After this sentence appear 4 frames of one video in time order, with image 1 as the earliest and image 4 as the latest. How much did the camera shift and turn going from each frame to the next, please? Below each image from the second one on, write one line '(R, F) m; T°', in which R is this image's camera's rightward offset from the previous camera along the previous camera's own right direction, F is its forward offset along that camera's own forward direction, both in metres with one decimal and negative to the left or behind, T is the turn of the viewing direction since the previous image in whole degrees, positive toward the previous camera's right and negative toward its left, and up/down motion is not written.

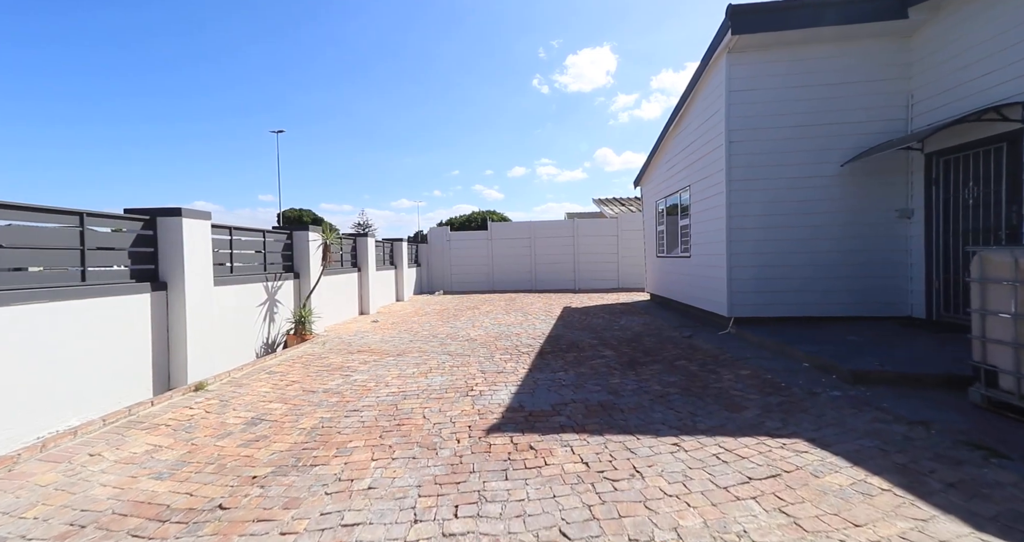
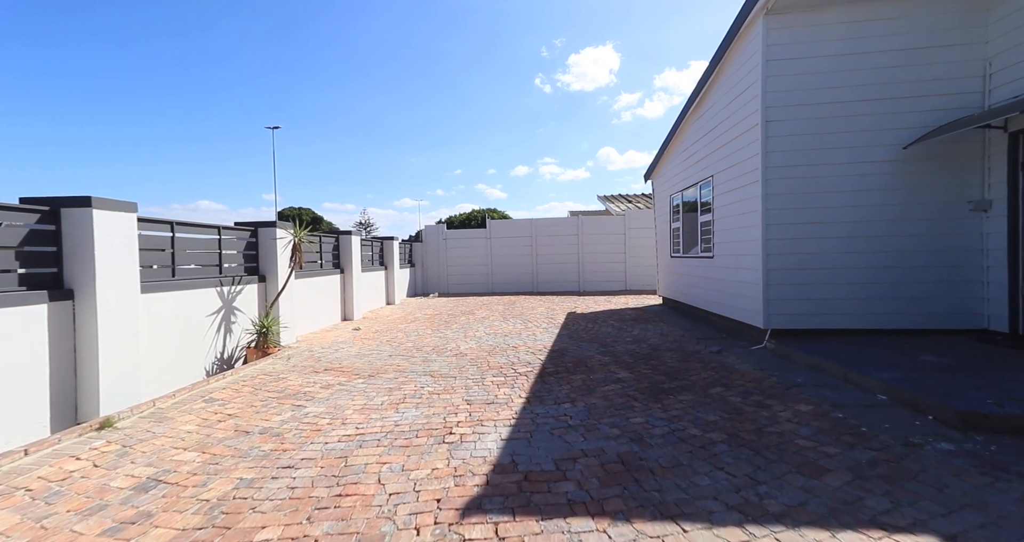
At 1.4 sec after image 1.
(+0.1, +1.0) m; 0°
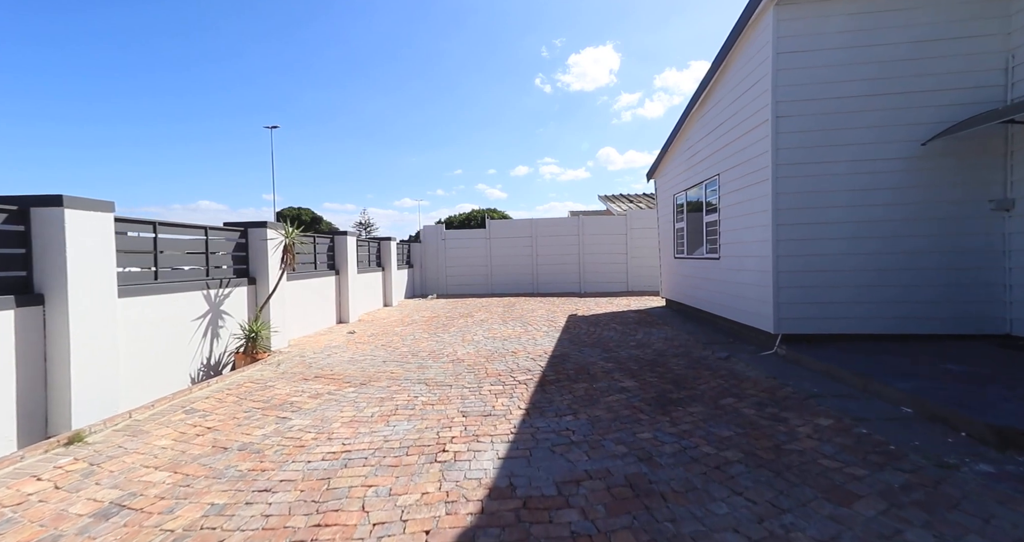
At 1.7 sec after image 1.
(0.0, +0.2) m; 0°
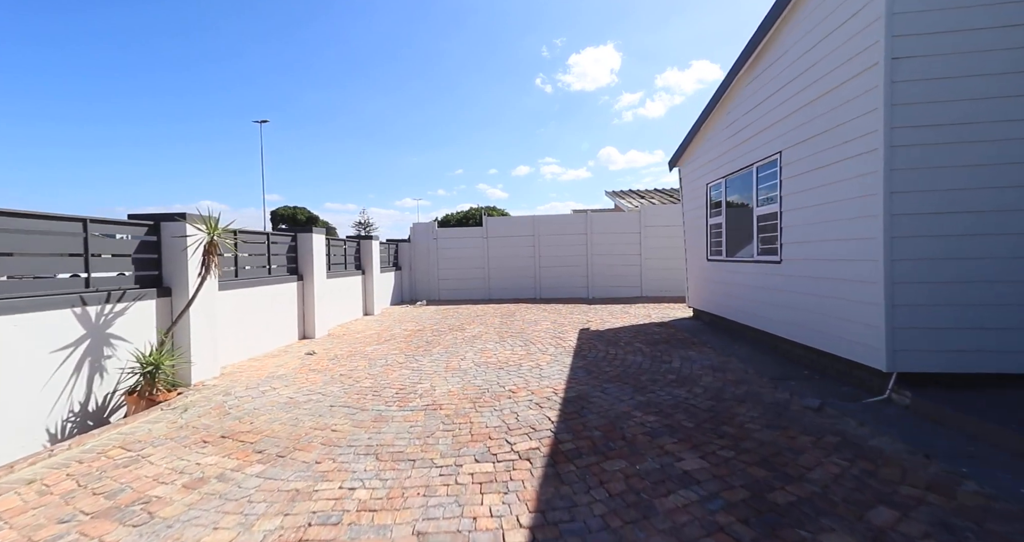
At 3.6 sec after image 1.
(0.0, +1.6) m; 0°
